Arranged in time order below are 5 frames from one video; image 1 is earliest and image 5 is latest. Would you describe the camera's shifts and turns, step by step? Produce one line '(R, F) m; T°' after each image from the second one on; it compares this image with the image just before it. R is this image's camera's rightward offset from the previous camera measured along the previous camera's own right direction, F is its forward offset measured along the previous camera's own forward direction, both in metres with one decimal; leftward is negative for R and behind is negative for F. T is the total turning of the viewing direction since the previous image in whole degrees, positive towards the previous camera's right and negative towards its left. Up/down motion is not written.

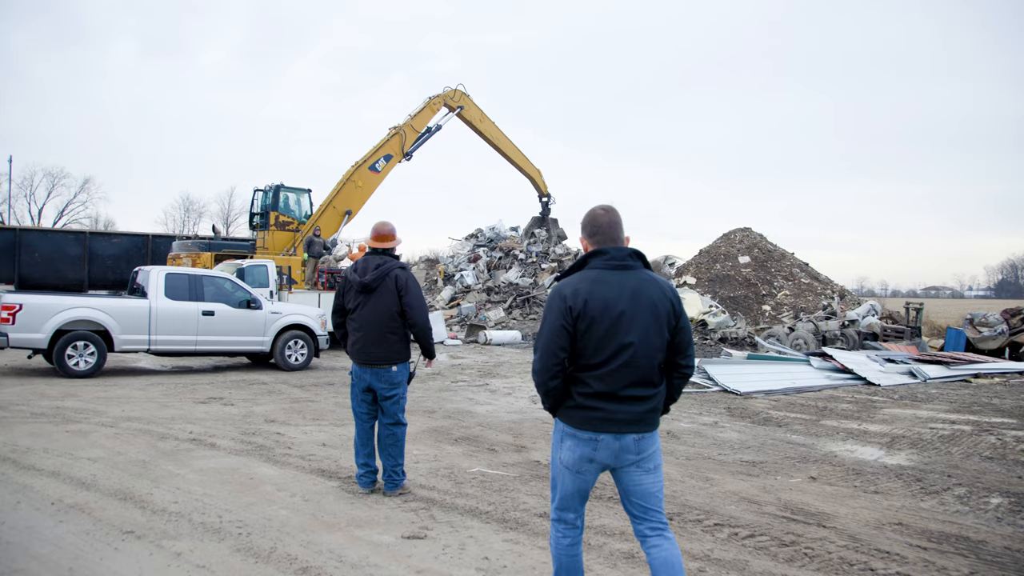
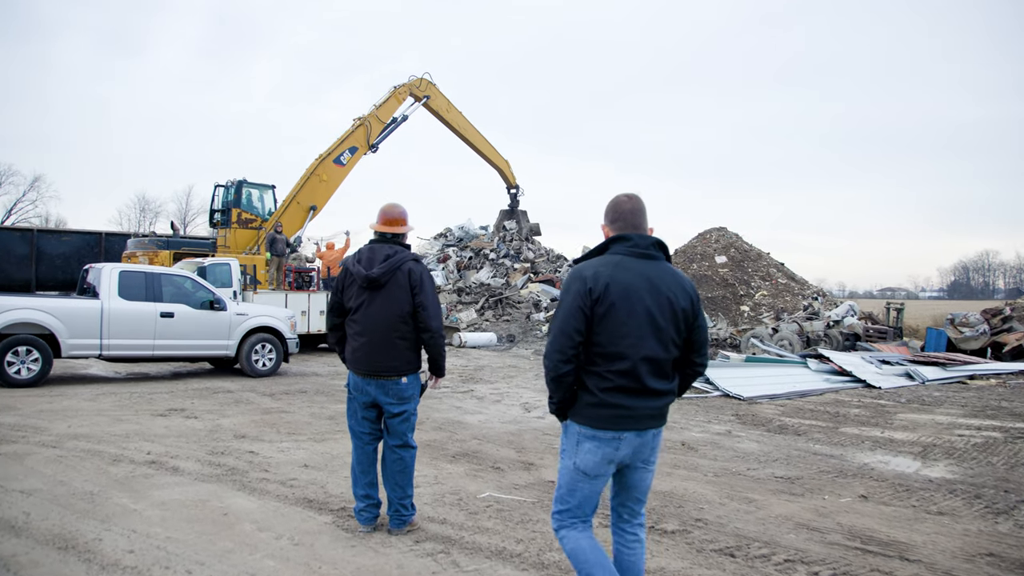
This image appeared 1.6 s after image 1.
(-0.4, +0.8) m; +3°
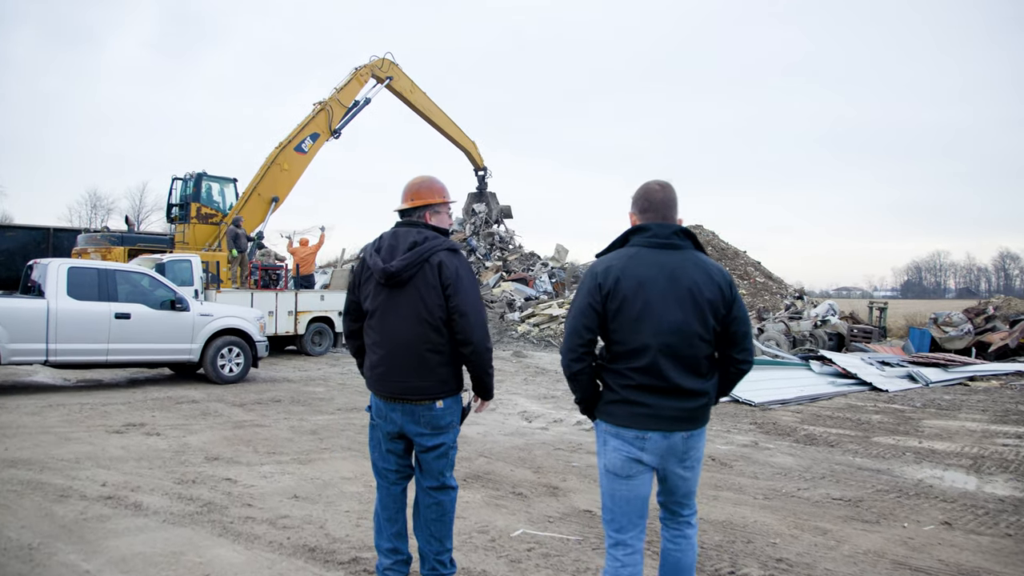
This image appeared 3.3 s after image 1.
(-0.5, +0.8) m; +3°
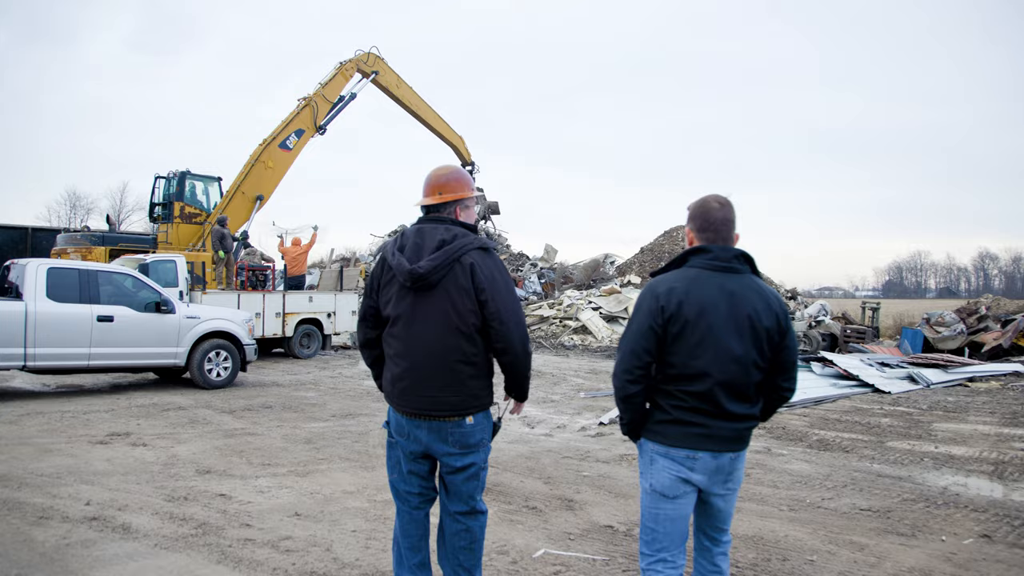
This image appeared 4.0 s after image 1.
(-0.2, +0.3) m; +1°
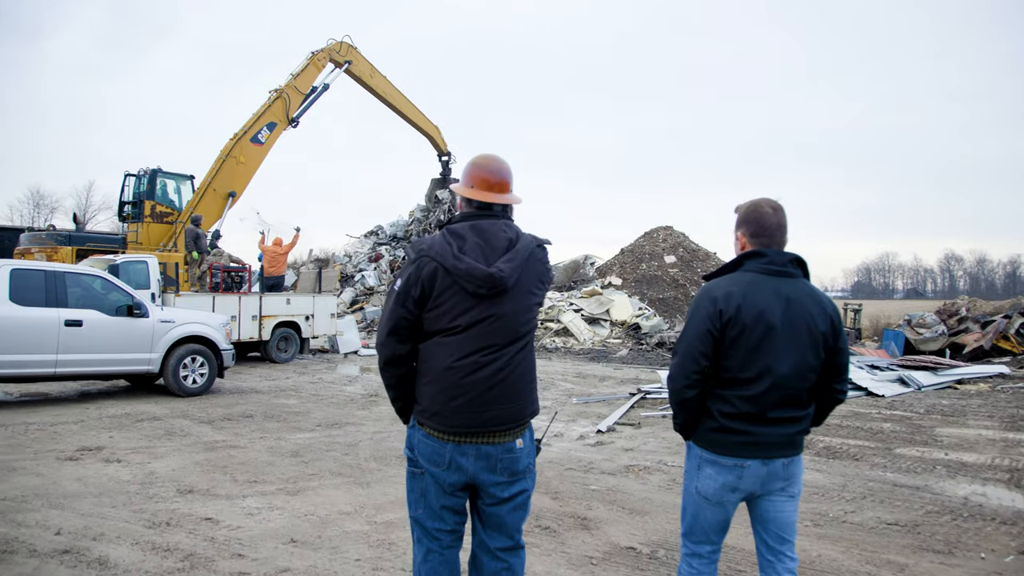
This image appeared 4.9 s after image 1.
(-0.3, +0.3) m; +2°
